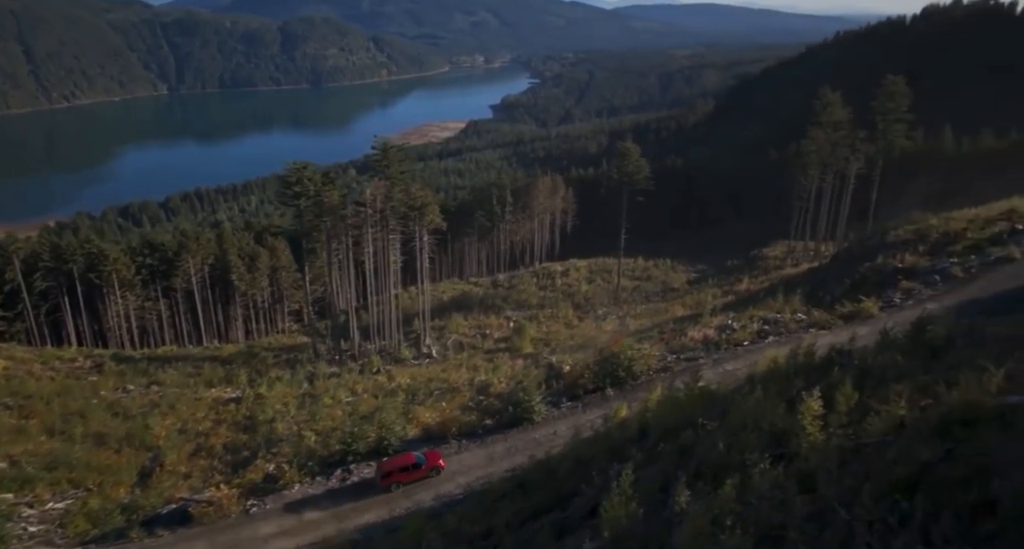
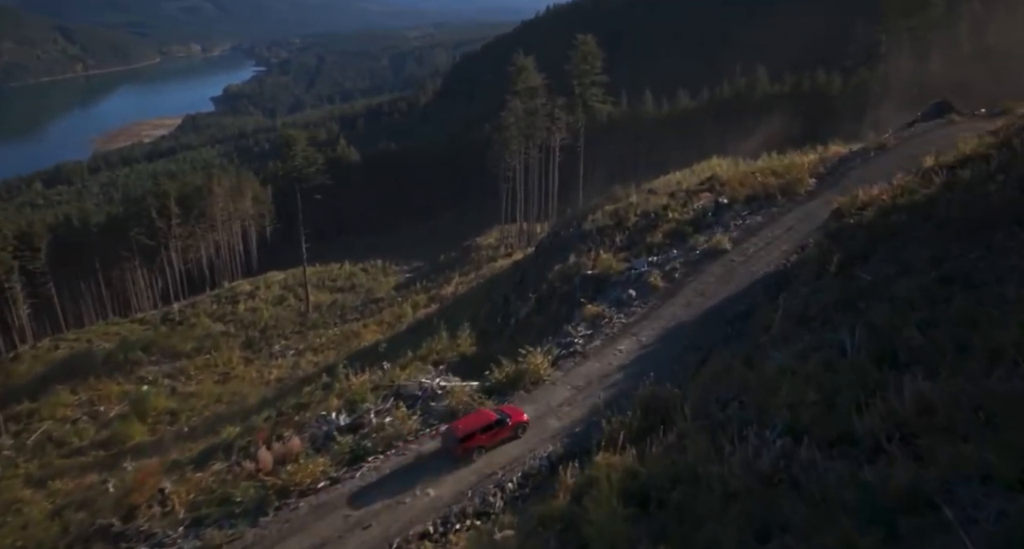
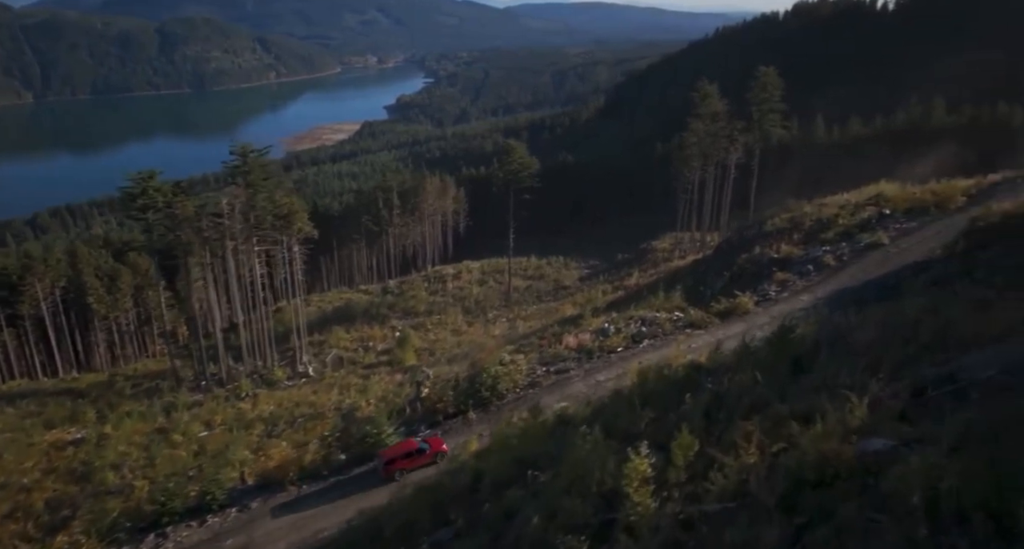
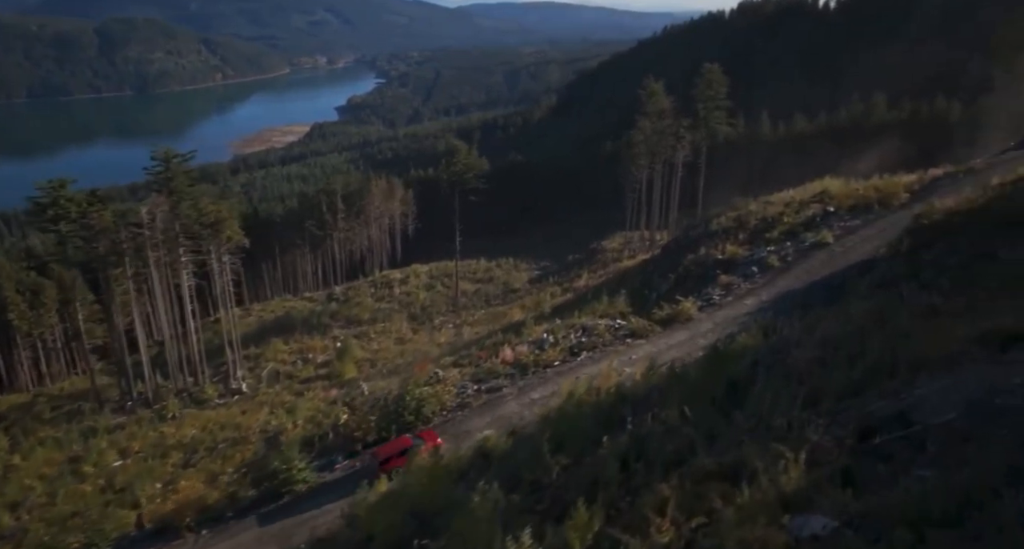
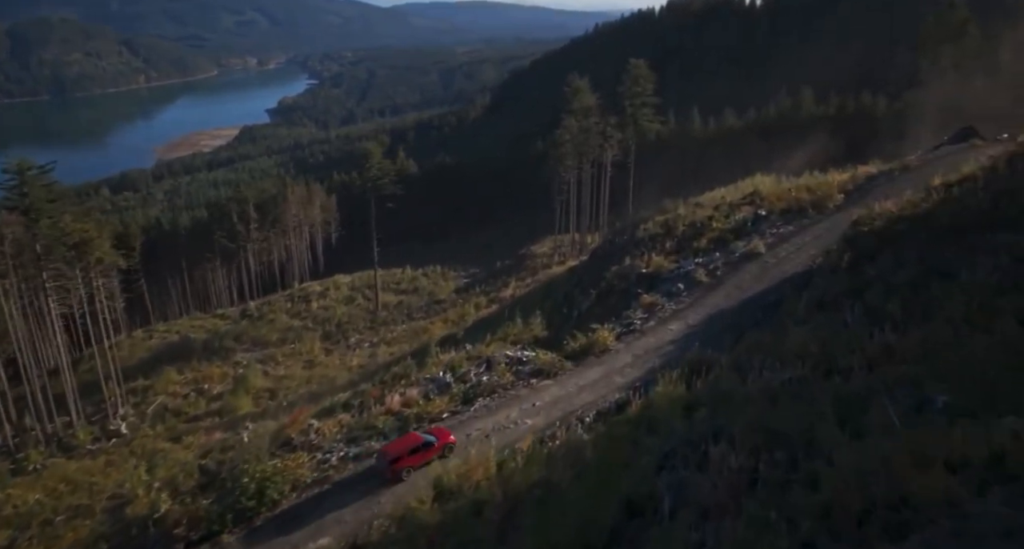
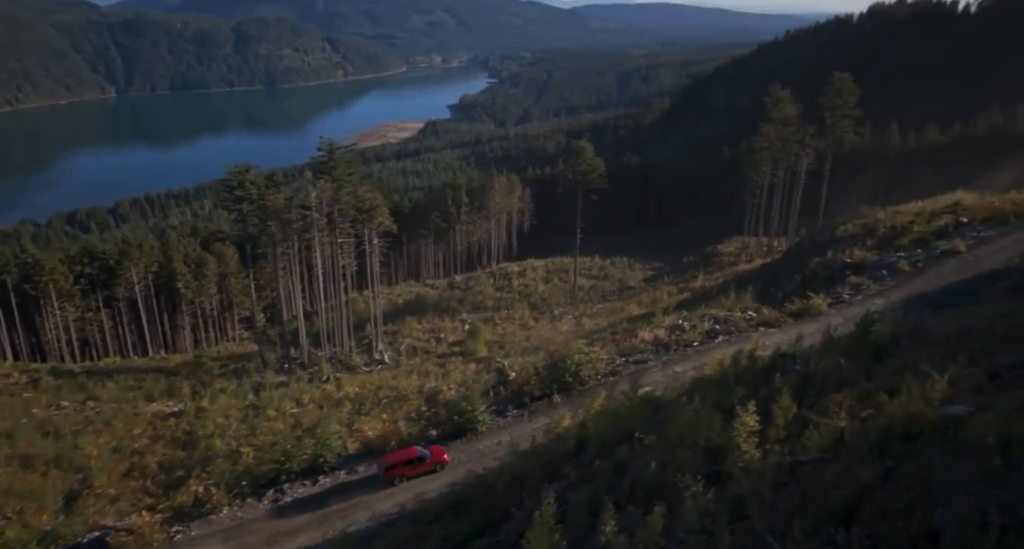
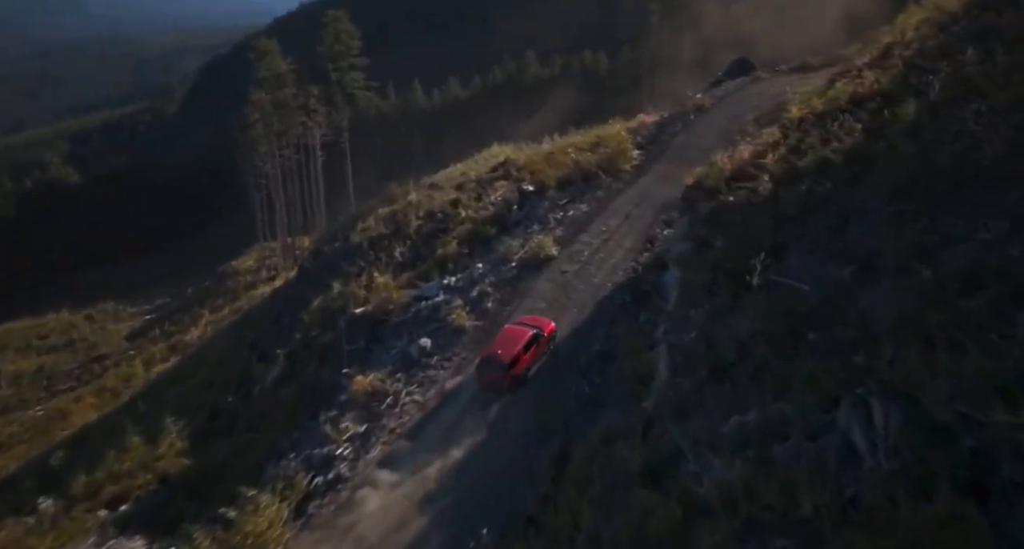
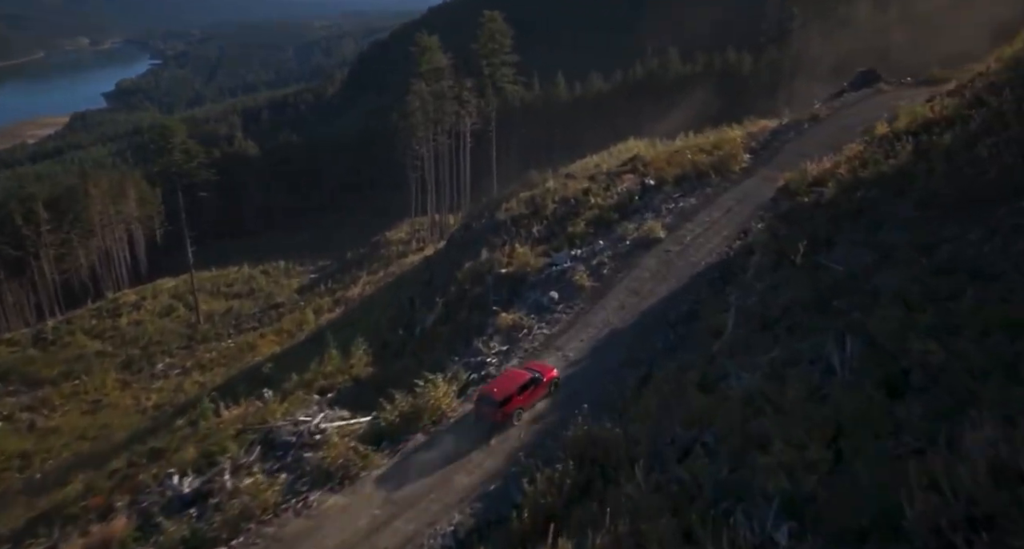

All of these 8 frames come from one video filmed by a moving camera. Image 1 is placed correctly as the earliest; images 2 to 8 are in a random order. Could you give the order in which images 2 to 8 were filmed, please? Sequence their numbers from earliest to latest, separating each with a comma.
6, 3, 4, 5, 2, 8, 7
